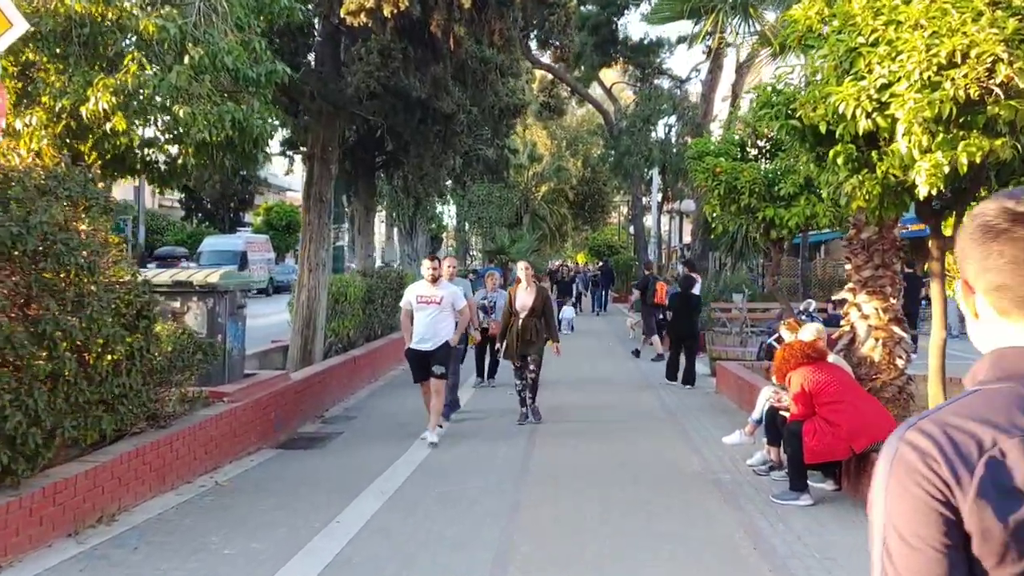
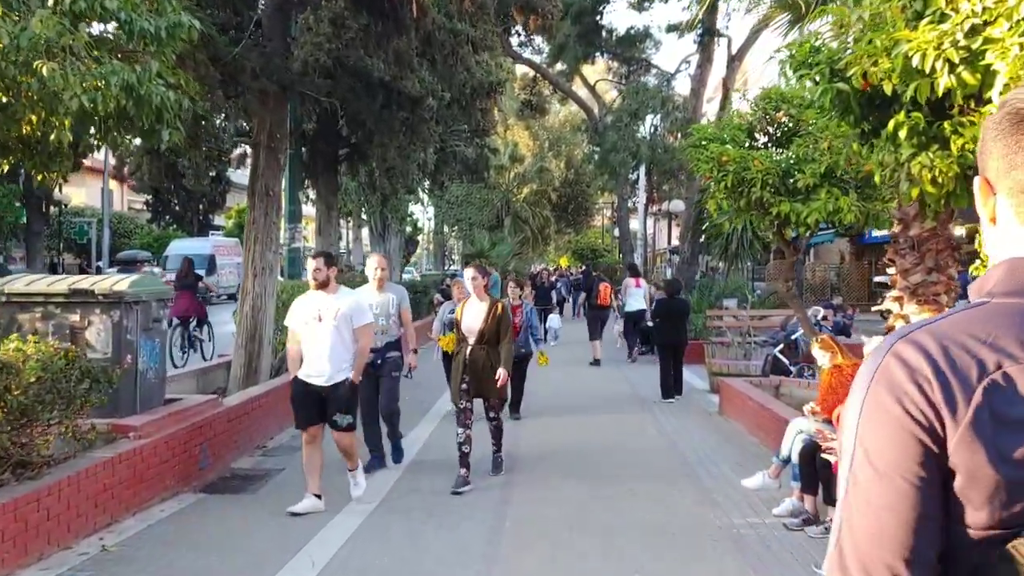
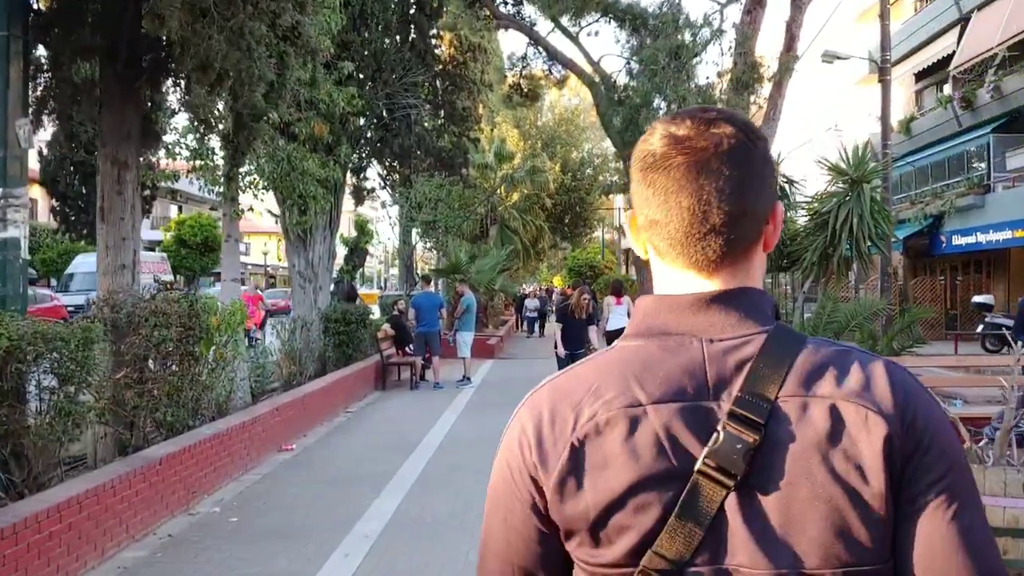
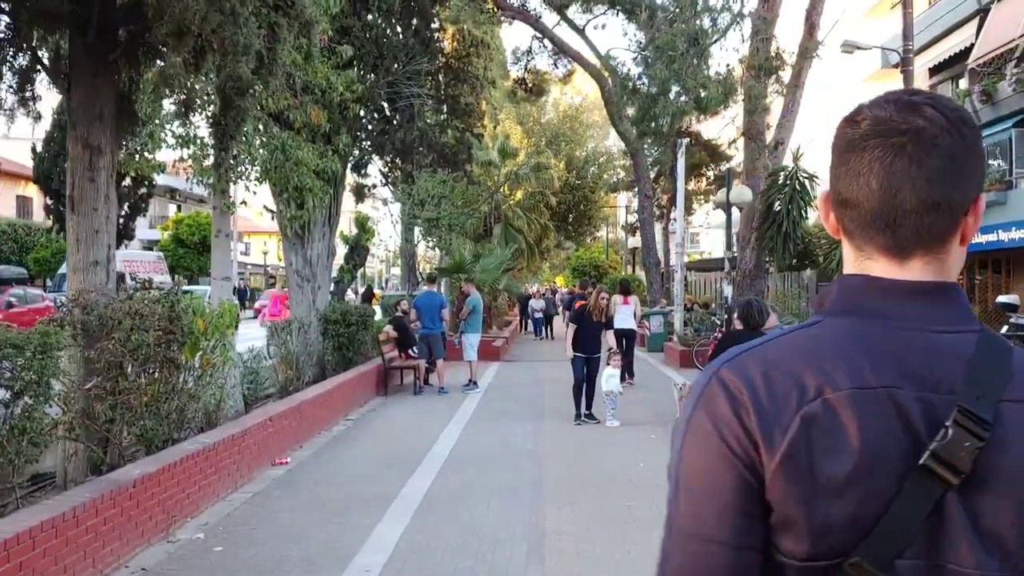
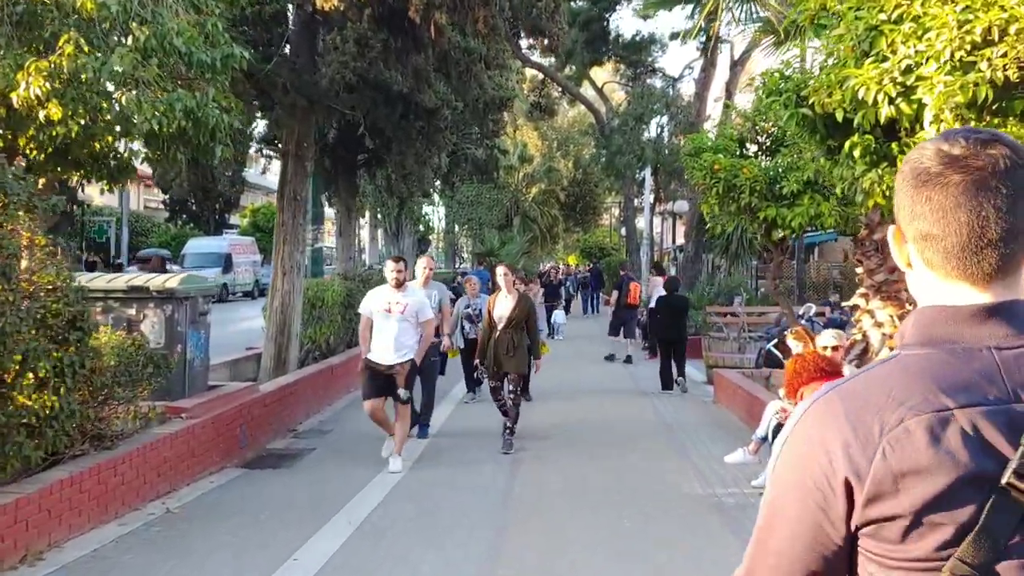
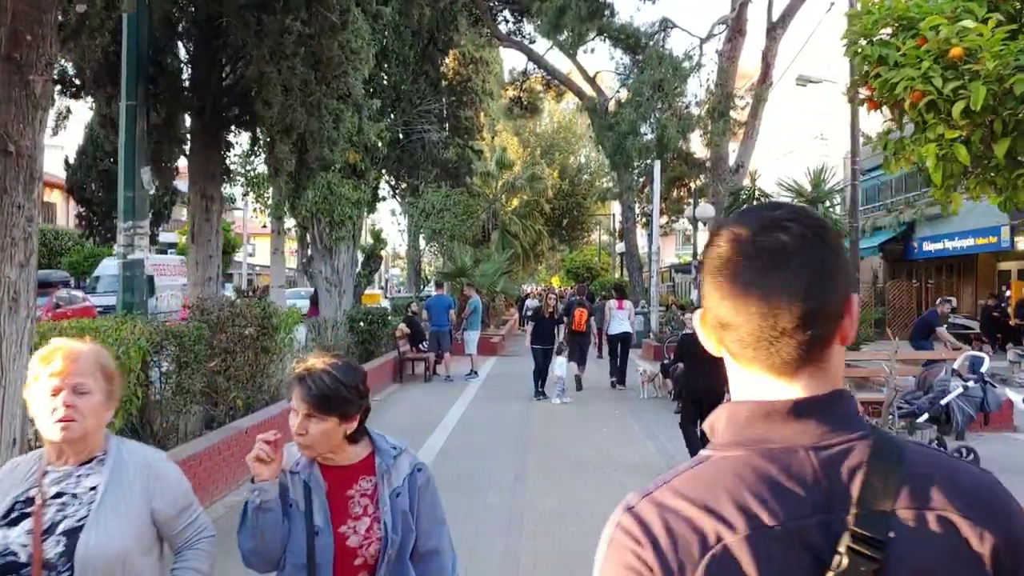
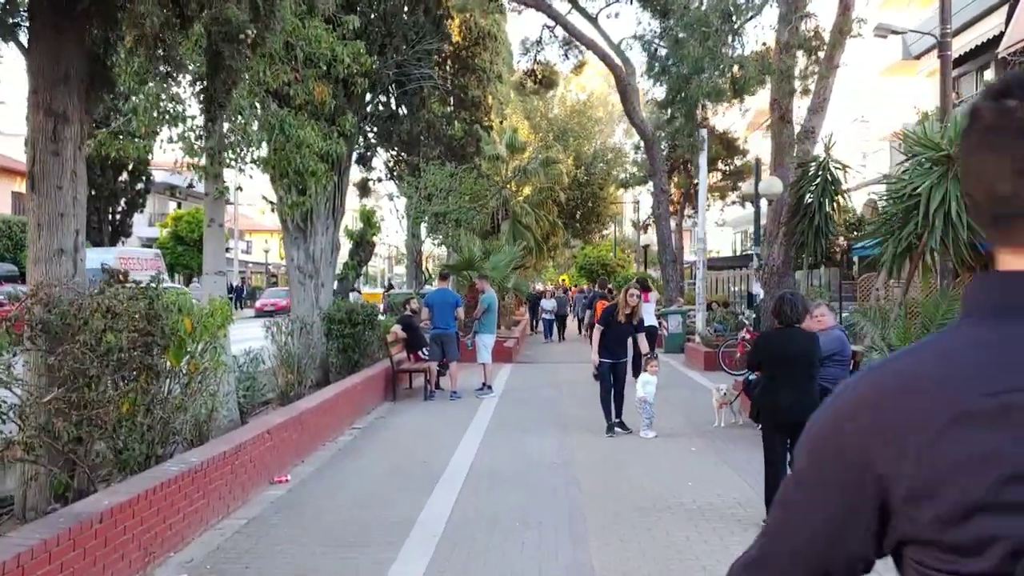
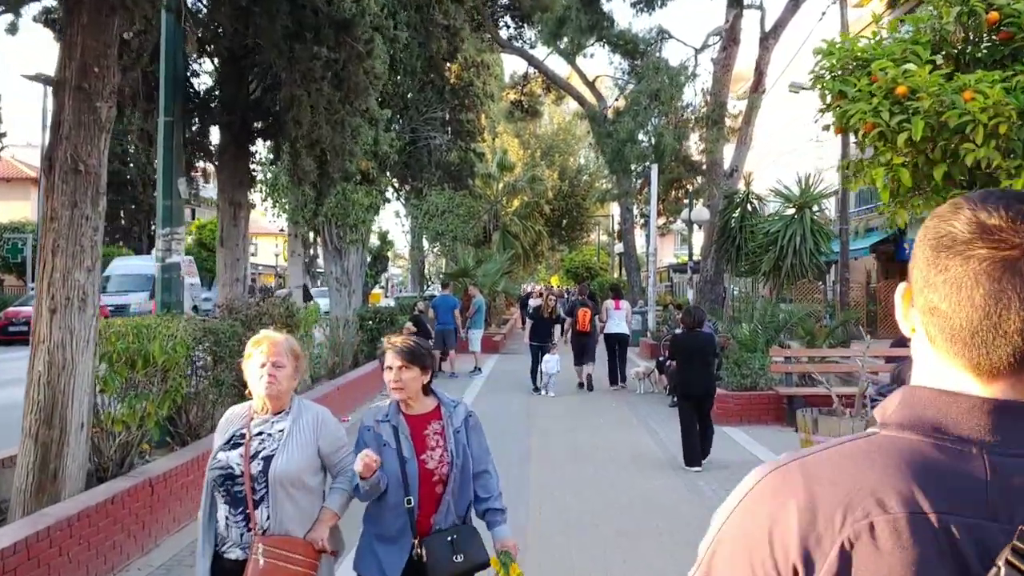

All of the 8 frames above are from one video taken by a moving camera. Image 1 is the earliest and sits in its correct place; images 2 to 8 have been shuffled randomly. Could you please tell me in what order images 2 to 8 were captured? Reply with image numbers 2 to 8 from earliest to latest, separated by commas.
5, 2, 8, 6, 3, 4, 7
